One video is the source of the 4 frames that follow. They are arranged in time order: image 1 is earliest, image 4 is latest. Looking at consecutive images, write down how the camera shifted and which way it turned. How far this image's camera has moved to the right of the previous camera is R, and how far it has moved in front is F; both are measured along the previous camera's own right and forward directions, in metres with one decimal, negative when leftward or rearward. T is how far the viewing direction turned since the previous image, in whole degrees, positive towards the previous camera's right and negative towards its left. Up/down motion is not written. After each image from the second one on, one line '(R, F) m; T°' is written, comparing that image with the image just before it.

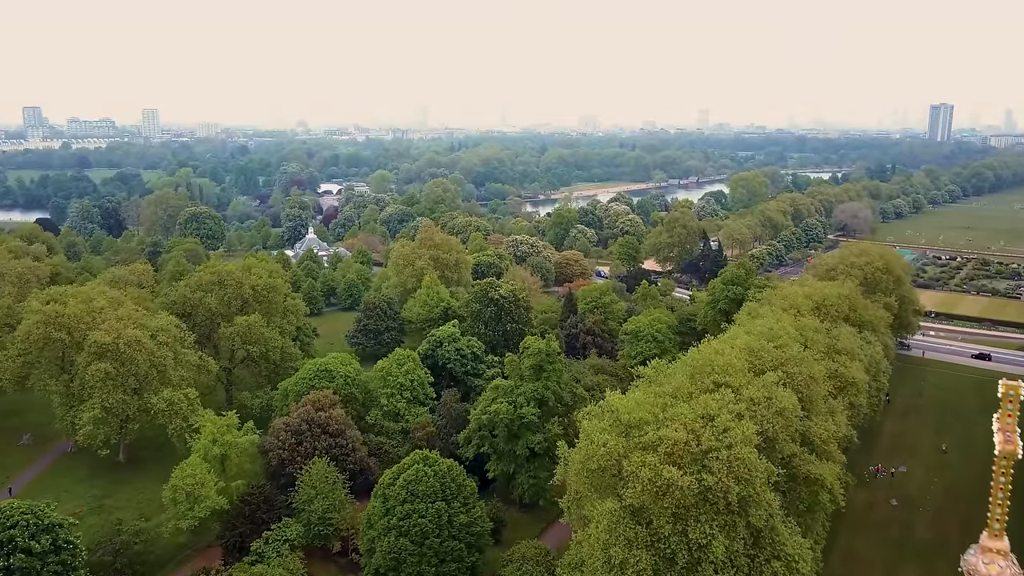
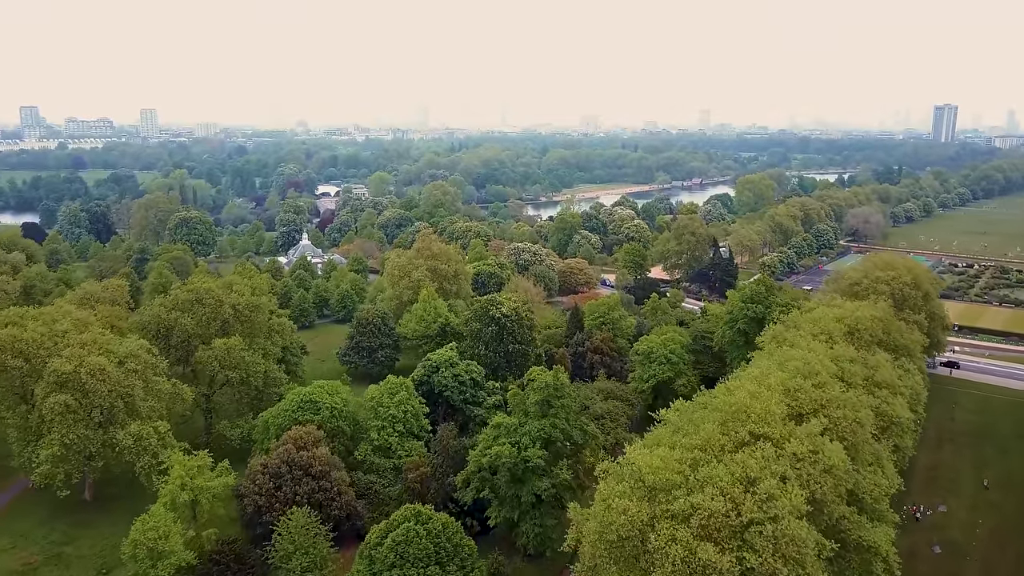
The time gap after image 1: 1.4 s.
(-0.1, +3.1) m; 0°
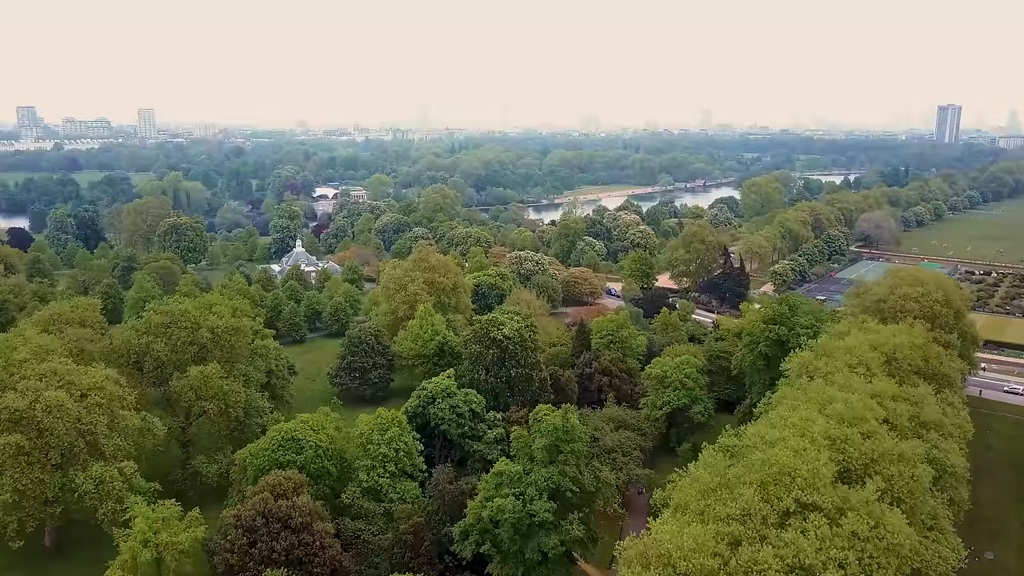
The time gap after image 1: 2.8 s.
(-0.1, +2.9) m; 0°
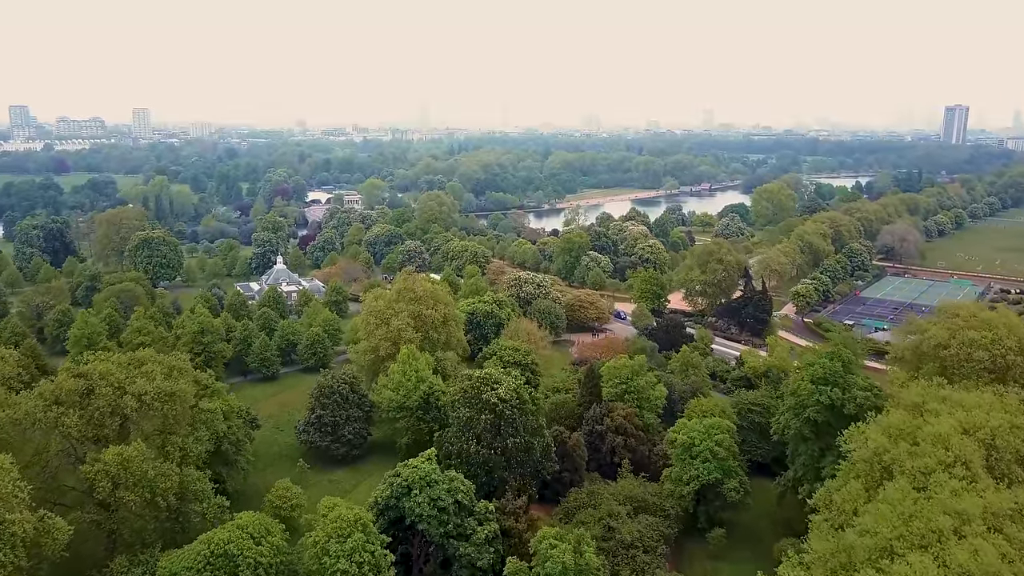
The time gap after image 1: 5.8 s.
(+0.2, +6.2) m; 0°
